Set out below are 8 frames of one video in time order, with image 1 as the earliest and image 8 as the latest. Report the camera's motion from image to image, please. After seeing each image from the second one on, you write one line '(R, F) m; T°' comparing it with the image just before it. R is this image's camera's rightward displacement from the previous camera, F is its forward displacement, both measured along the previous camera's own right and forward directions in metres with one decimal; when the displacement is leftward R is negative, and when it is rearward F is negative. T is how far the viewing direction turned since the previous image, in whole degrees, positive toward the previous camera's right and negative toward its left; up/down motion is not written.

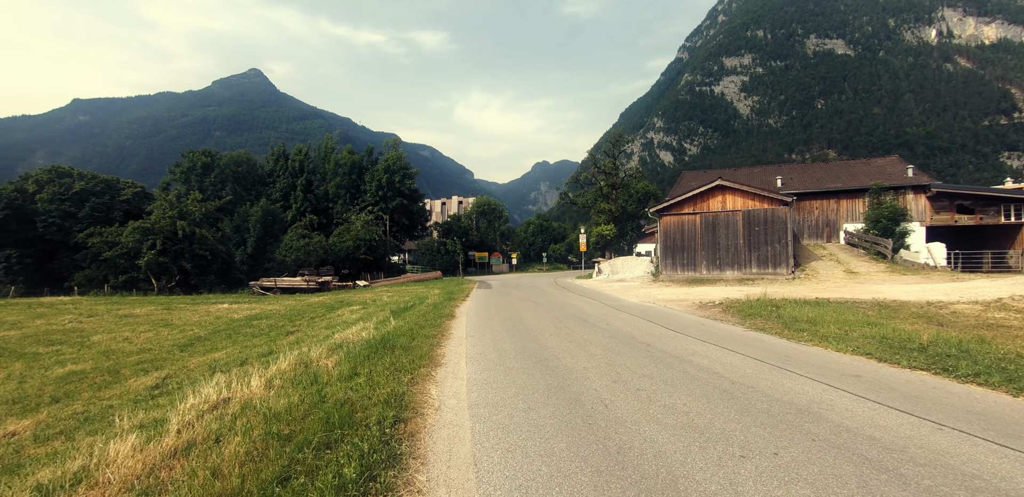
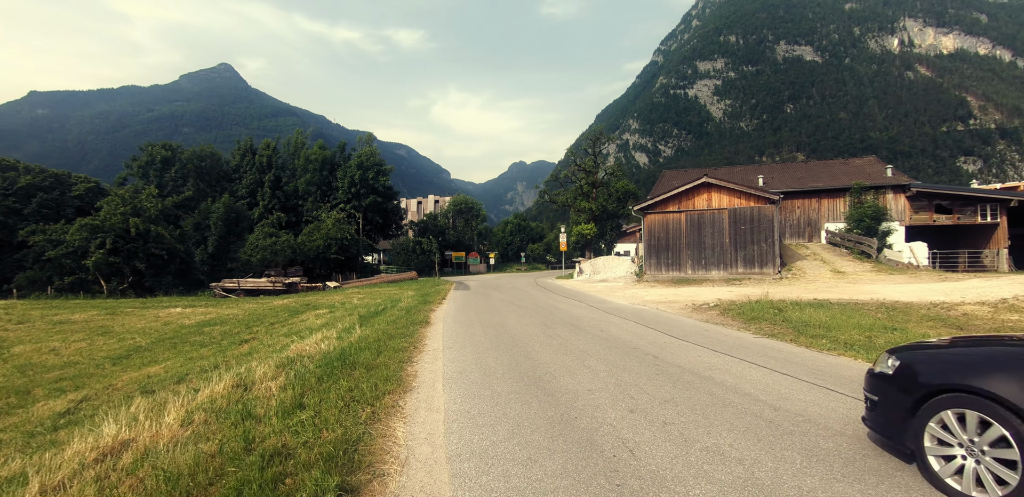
(-0.1, +1.2) m; +3°
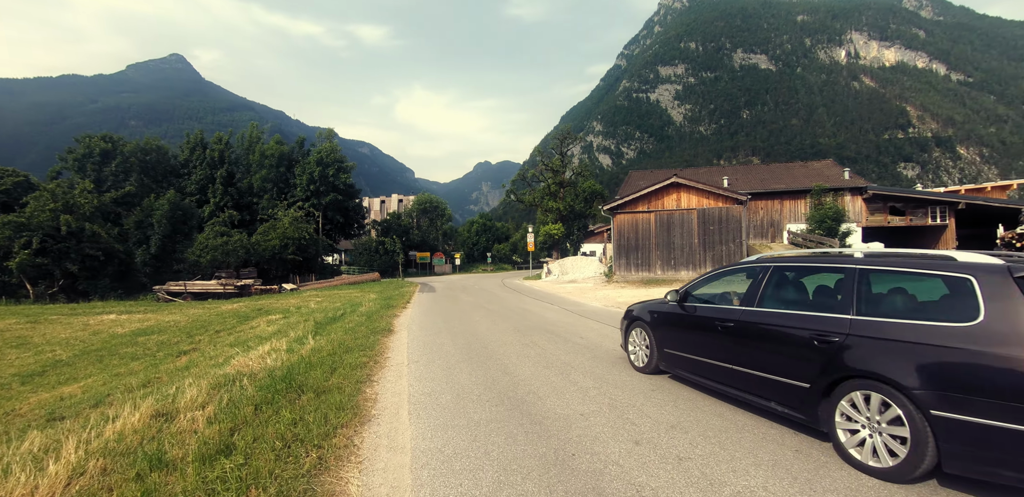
(-0.1, +0.8) m; +4°
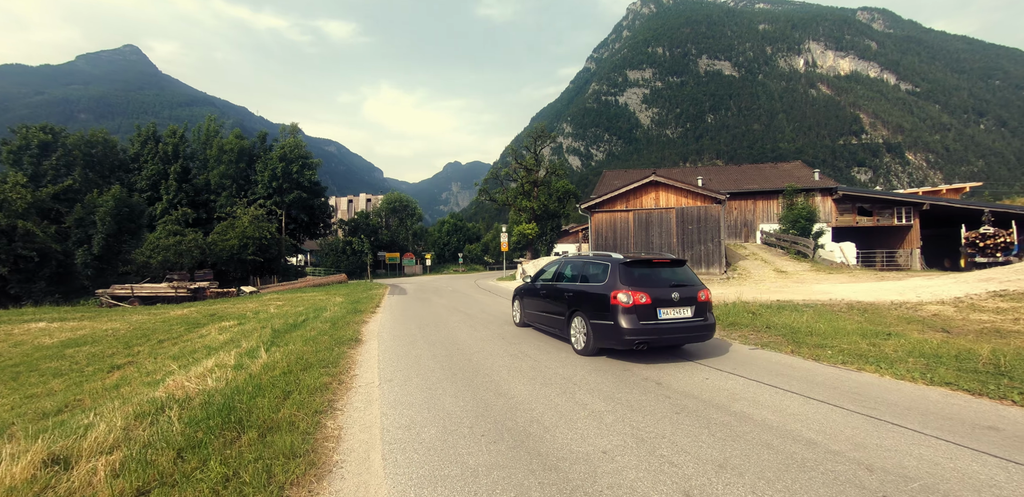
(-0.2, +1.0) m; +3°
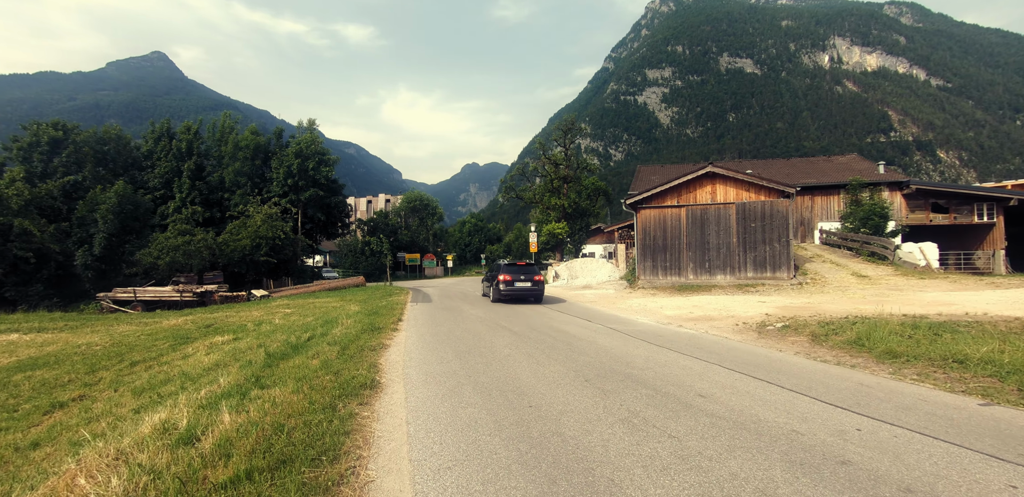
(-0.8, +2.6) m; -2°
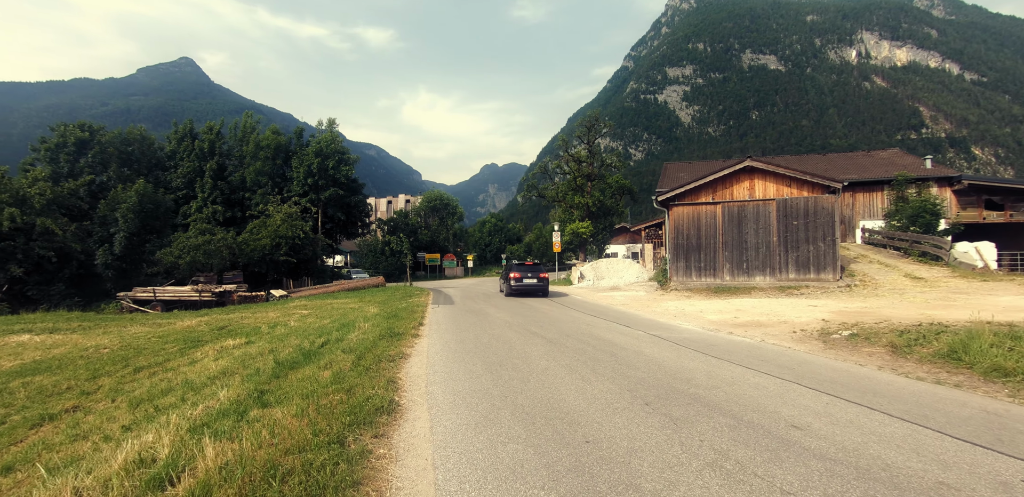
(-0.2, +0.9) m; -2°
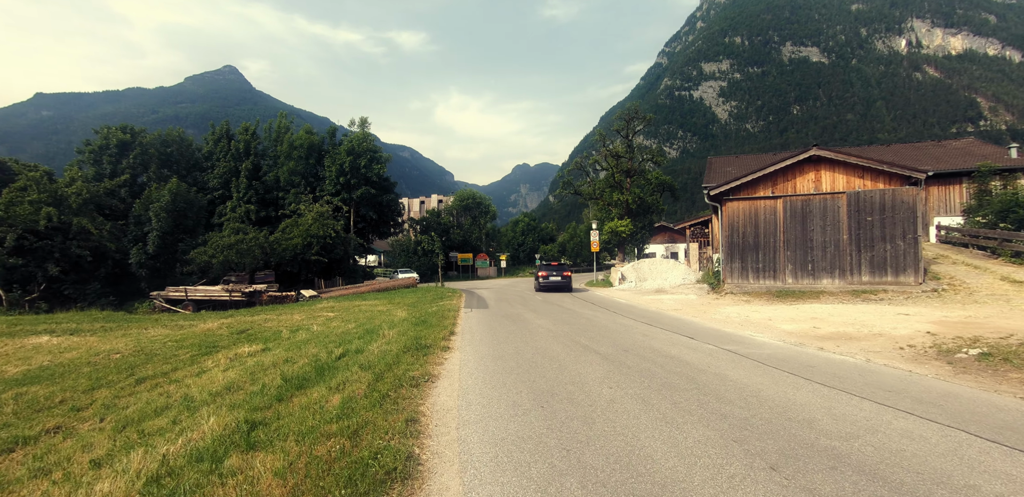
(-0.2, +1.3) m; -4°
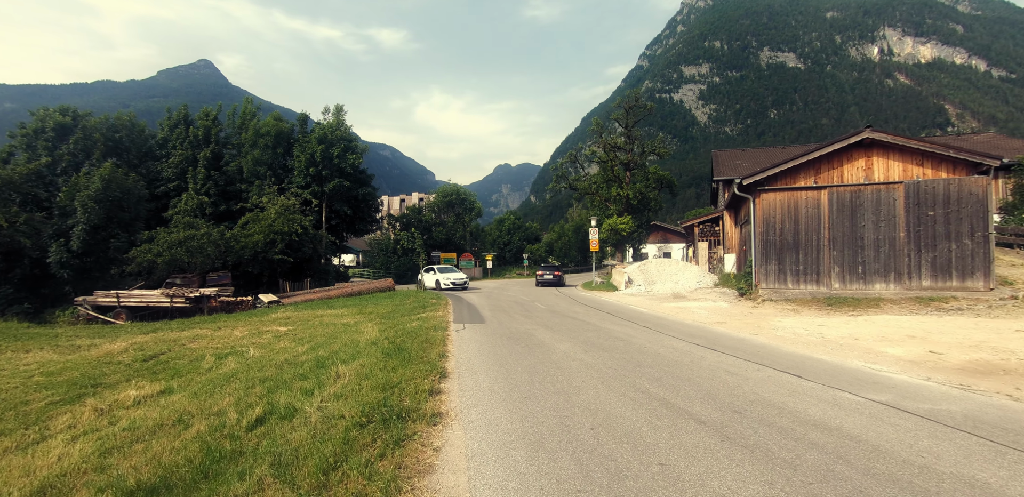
(-0.5, +3.1) m; +2°
